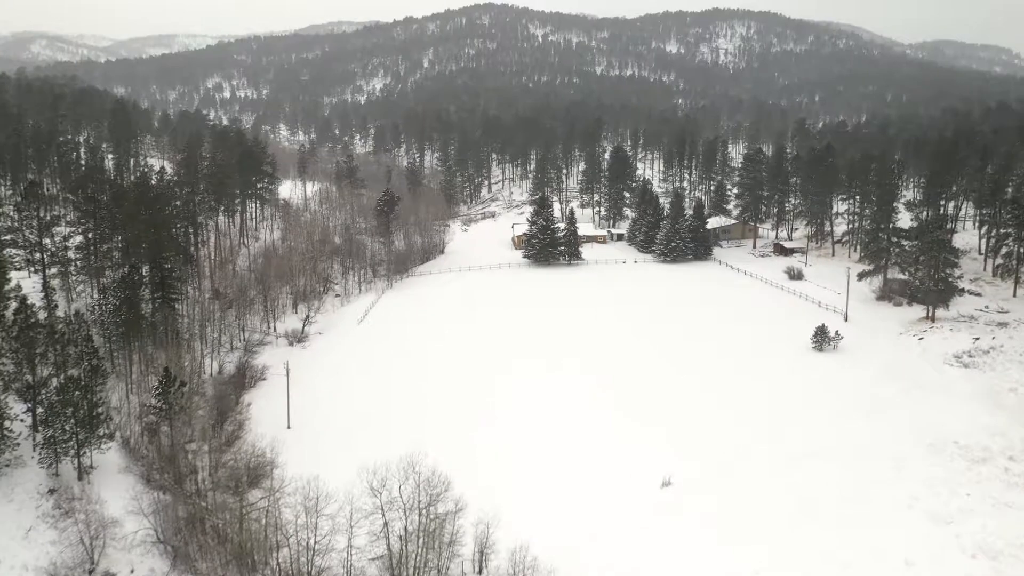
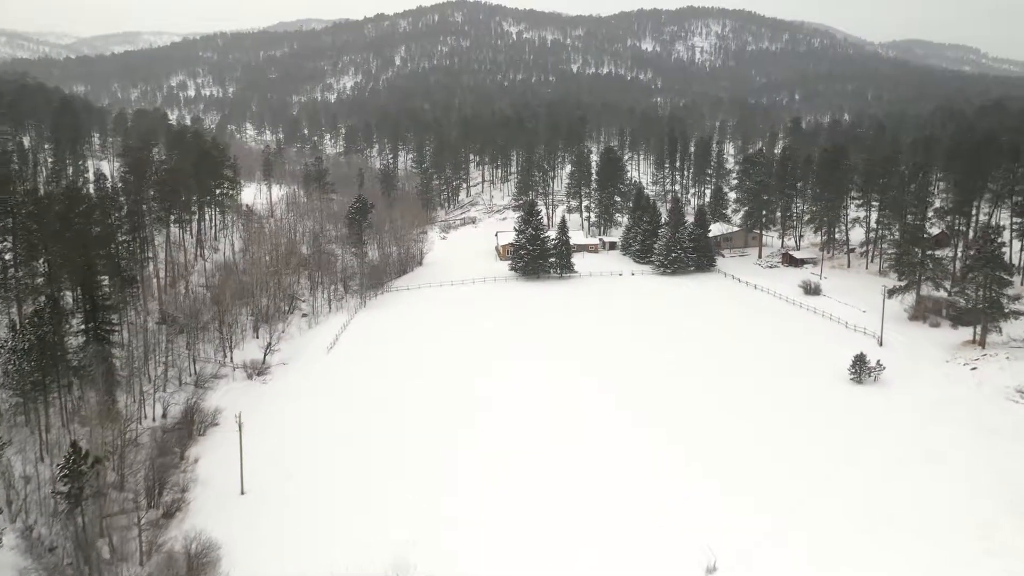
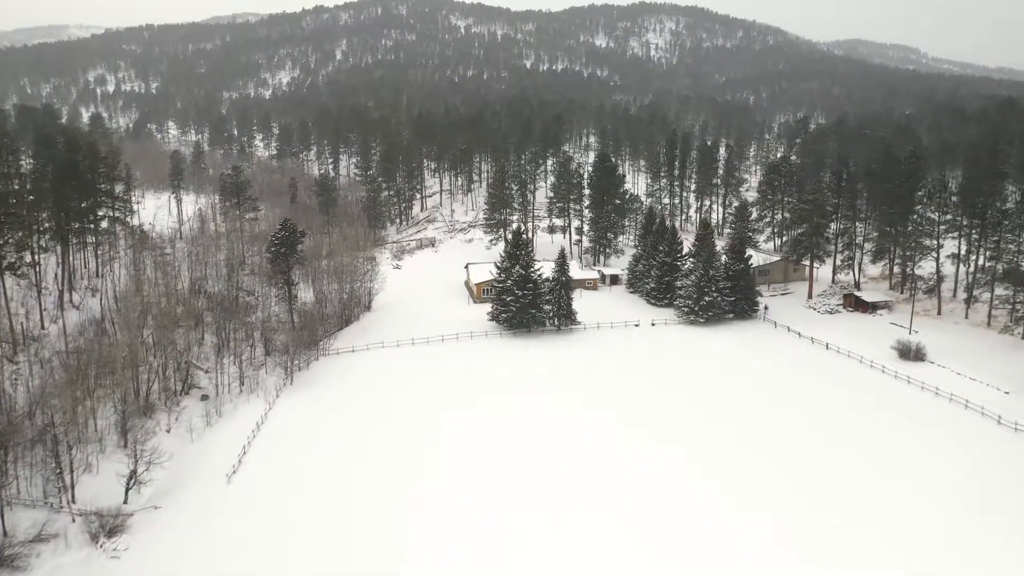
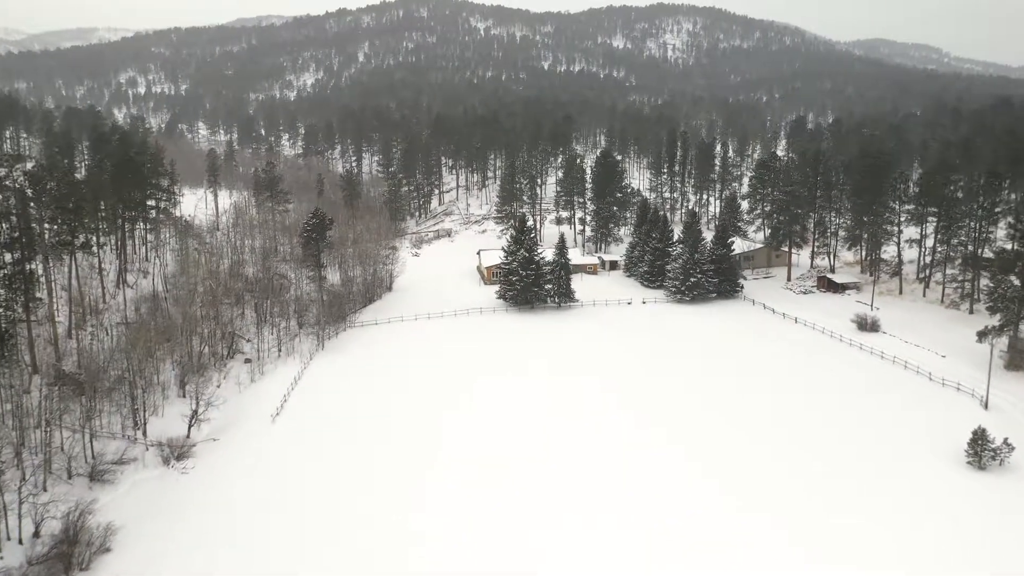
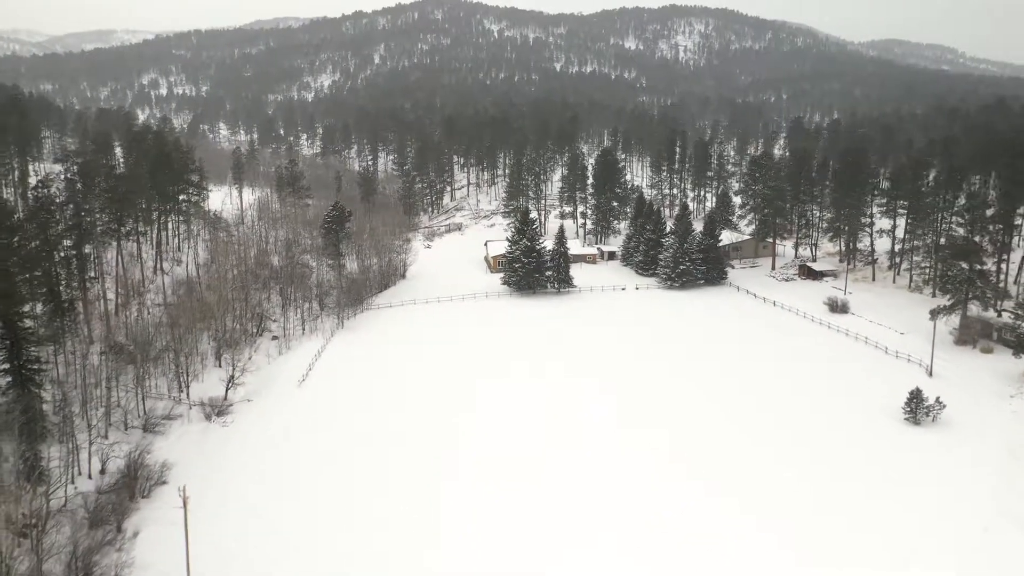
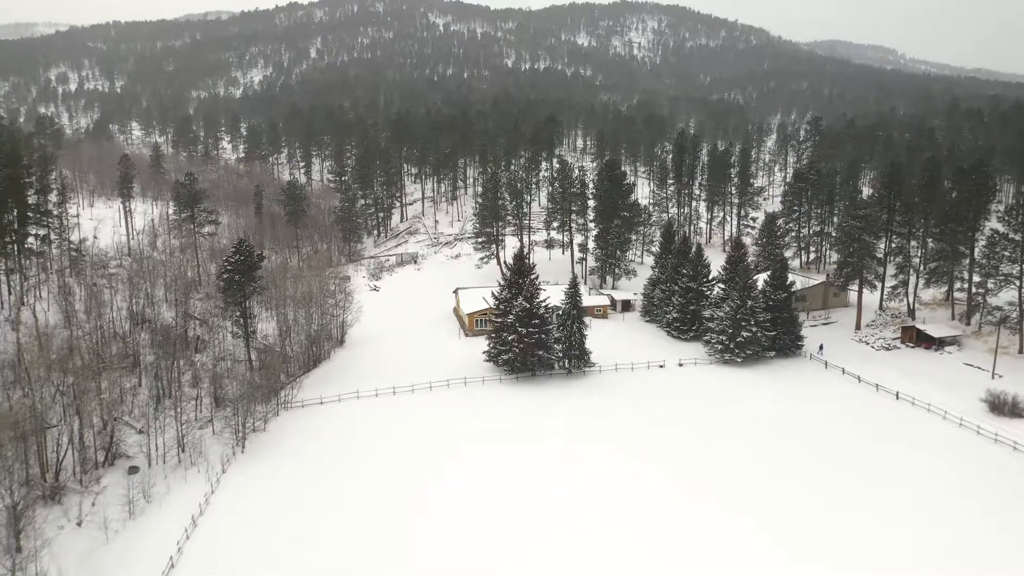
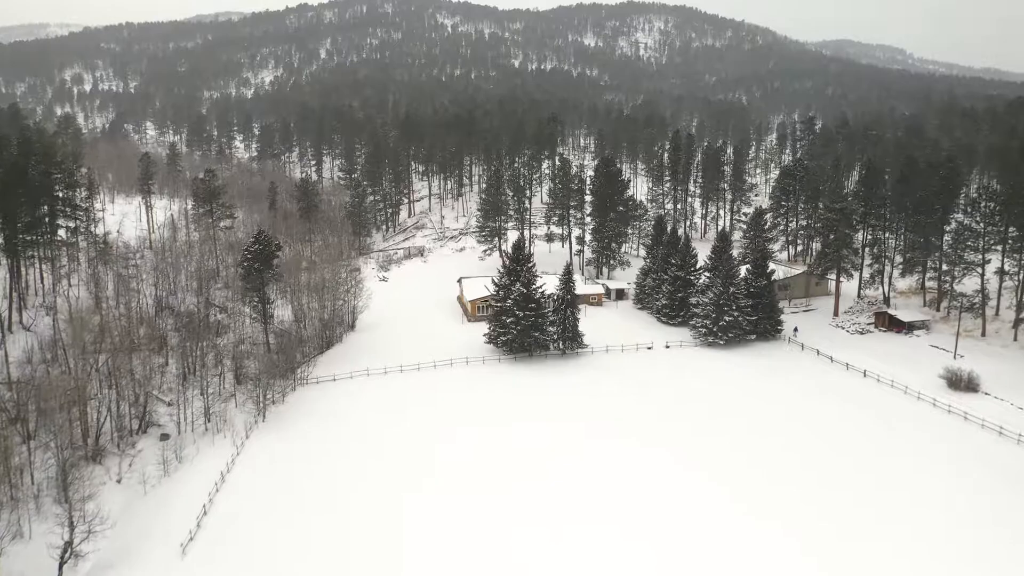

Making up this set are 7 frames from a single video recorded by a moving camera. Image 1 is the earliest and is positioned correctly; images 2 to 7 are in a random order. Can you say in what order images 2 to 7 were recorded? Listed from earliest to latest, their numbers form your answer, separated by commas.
2, 5, 4, 3, 7, 6
